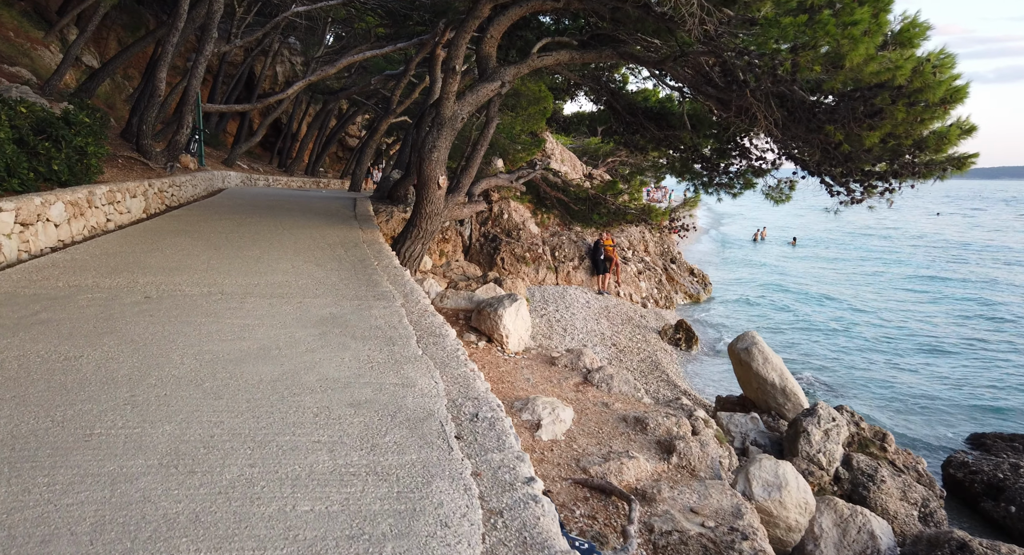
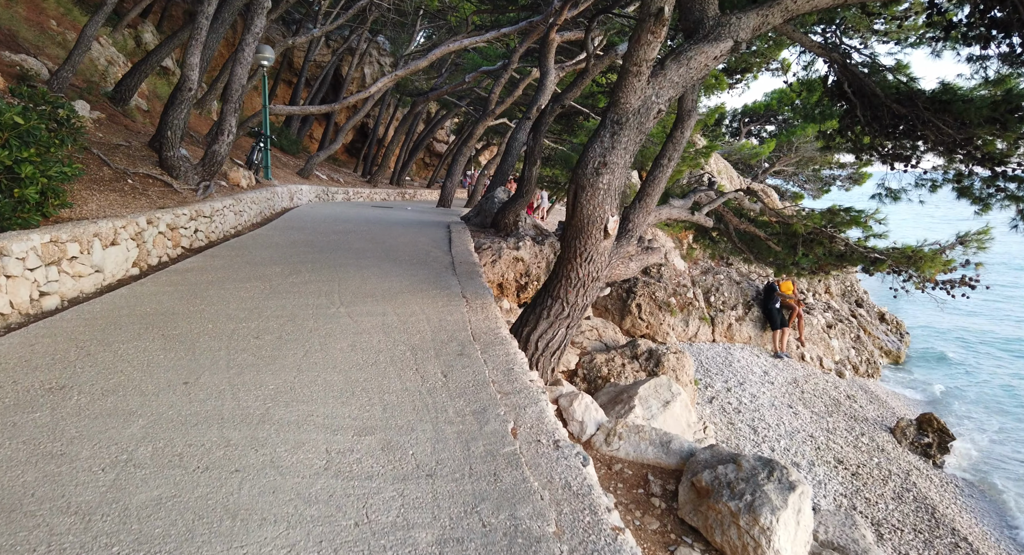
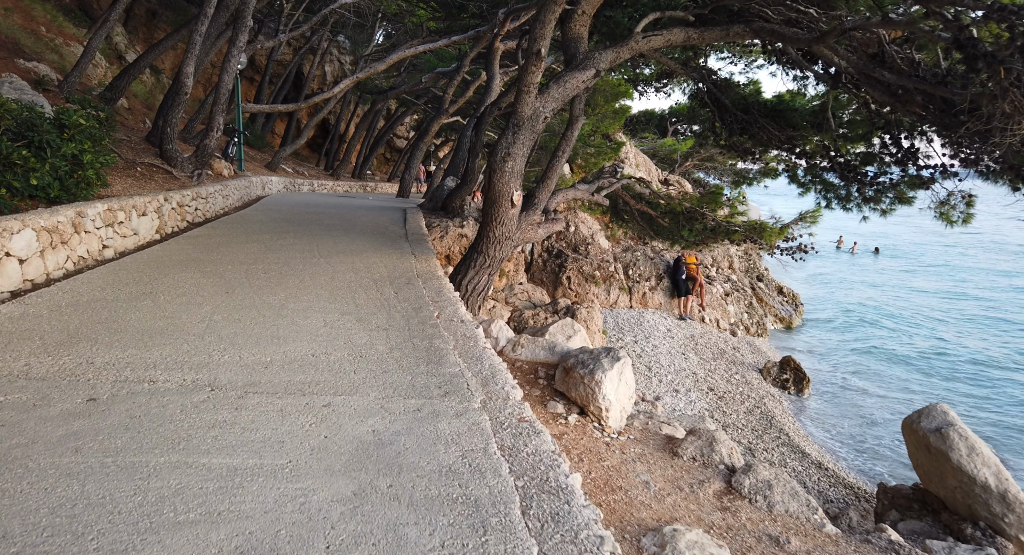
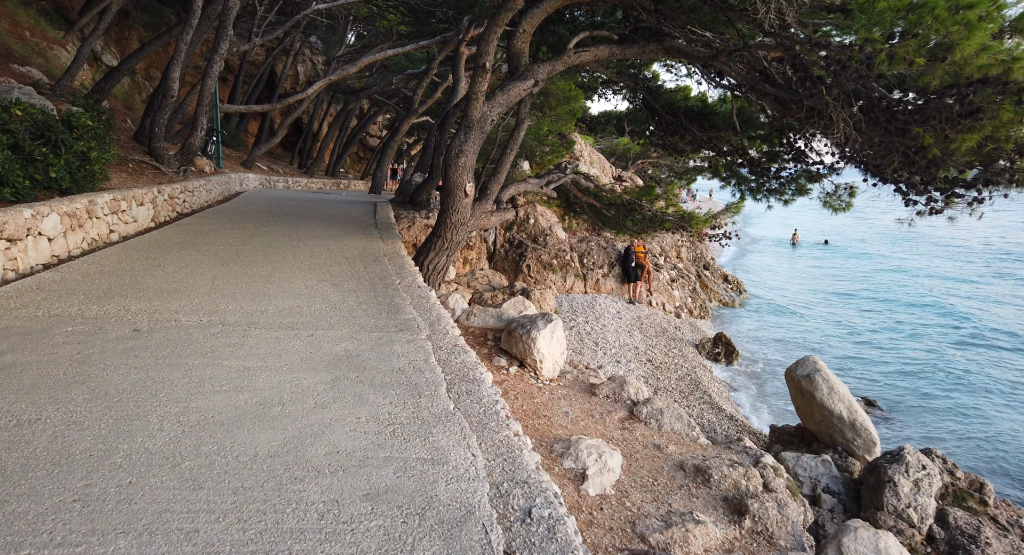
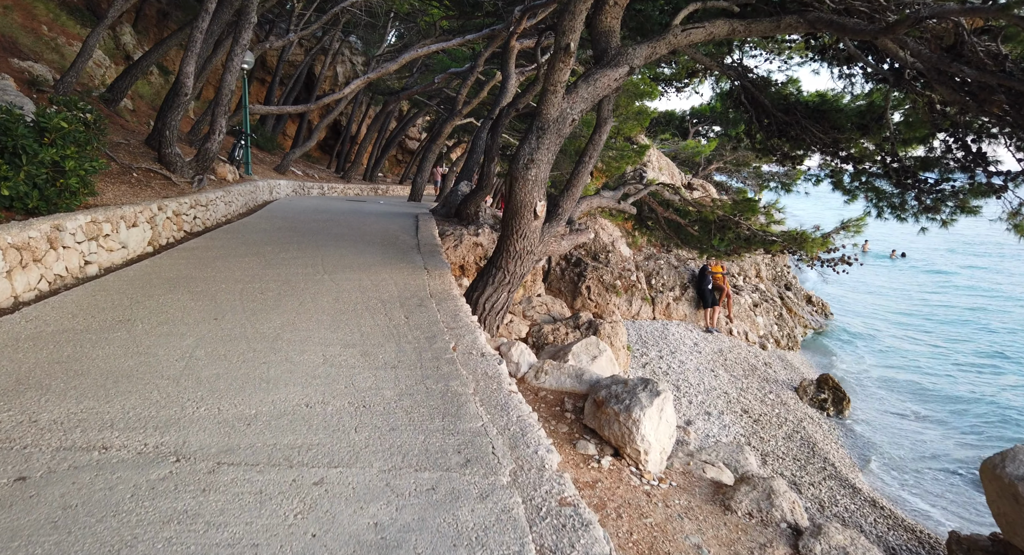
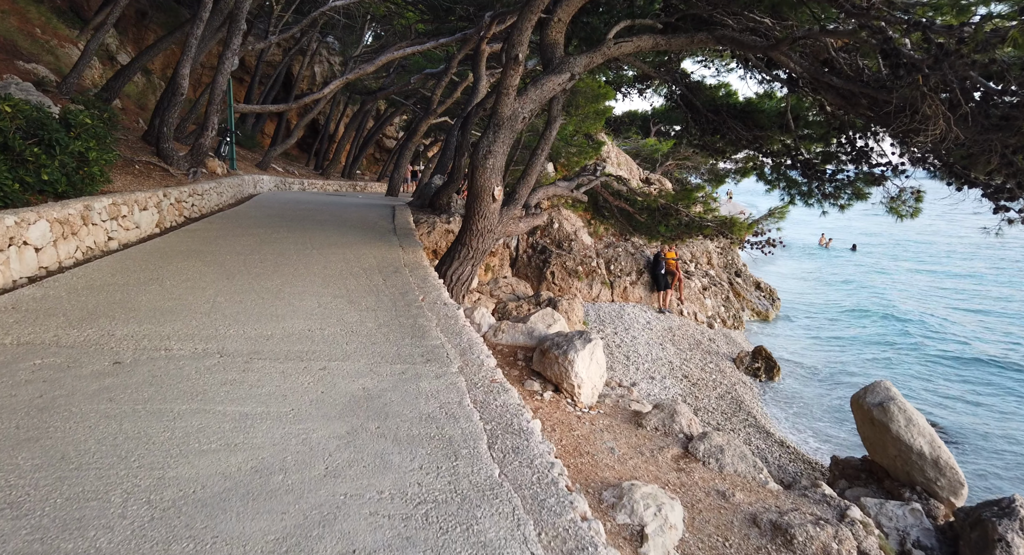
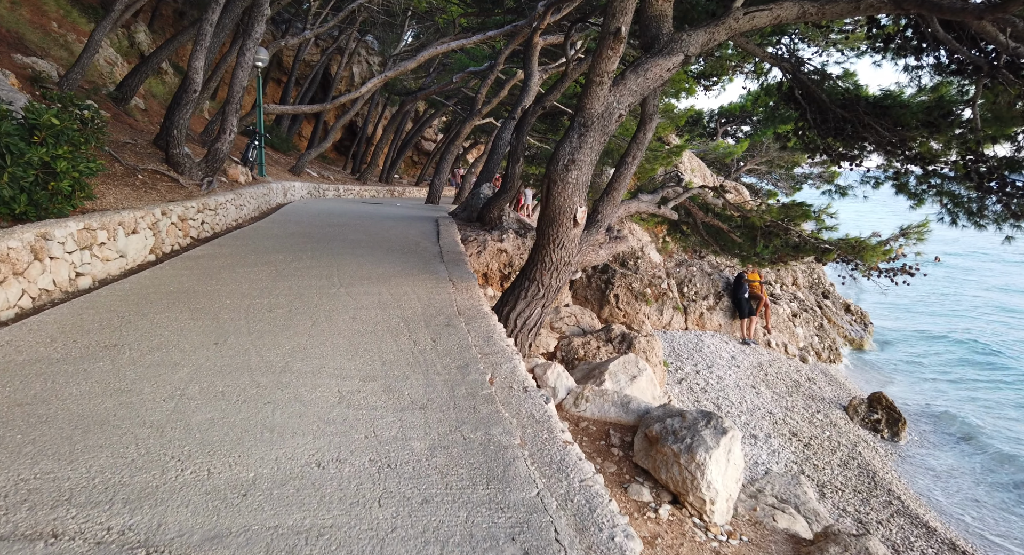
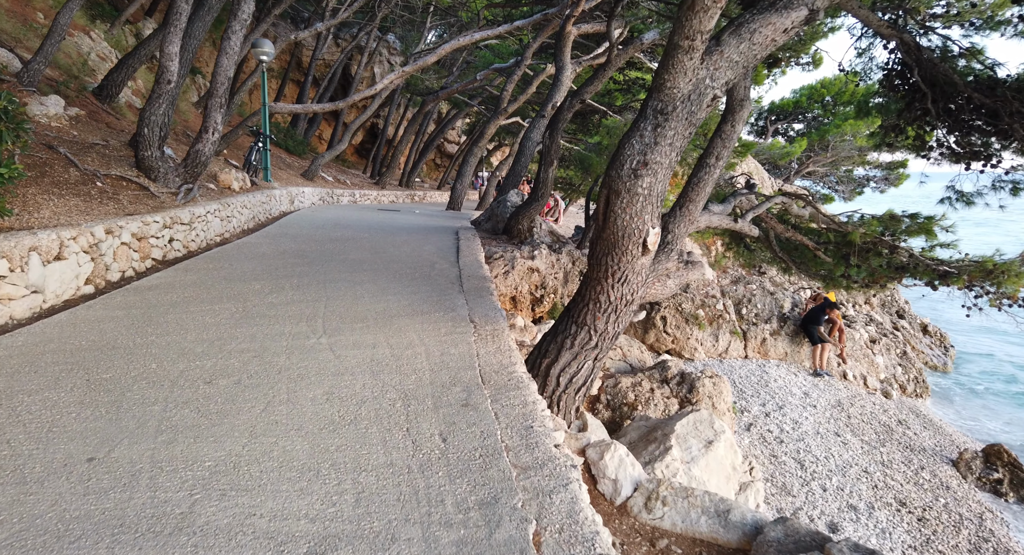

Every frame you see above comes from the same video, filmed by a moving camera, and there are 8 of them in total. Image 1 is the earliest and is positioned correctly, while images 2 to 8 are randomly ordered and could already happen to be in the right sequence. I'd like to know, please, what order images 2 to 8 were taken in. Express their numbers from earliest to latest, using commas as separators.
4, 6, 3, 5, 7, 2, 8
